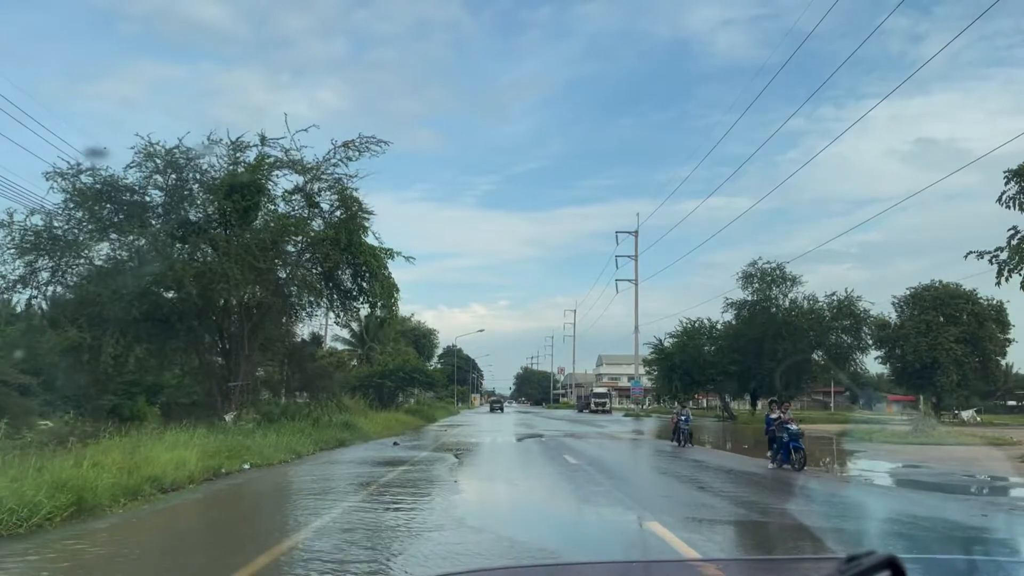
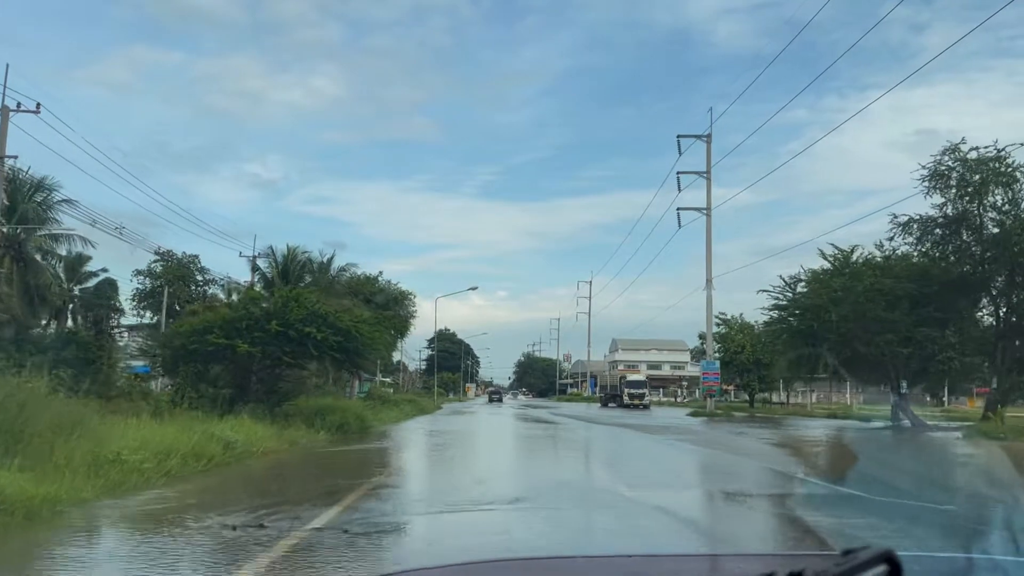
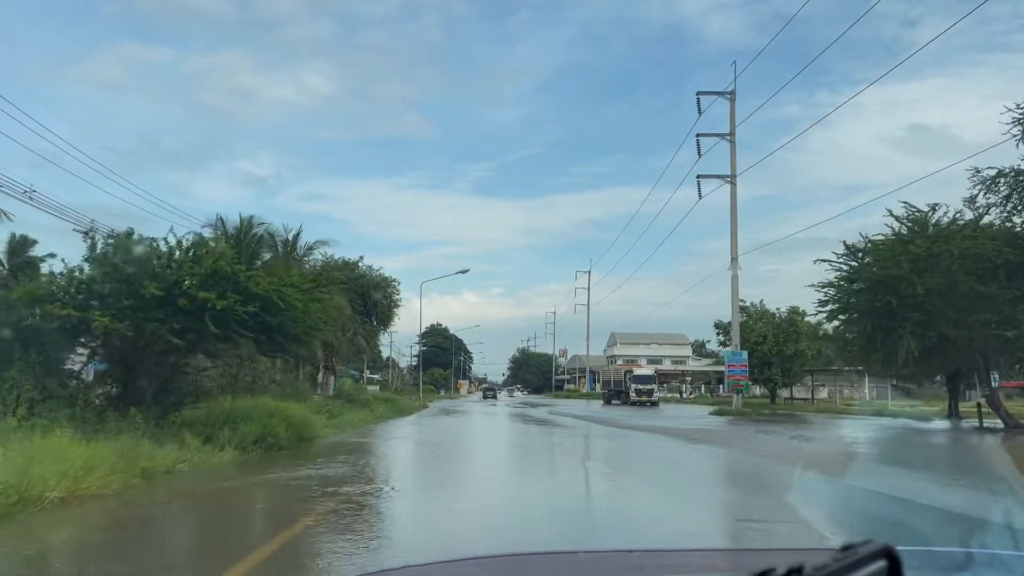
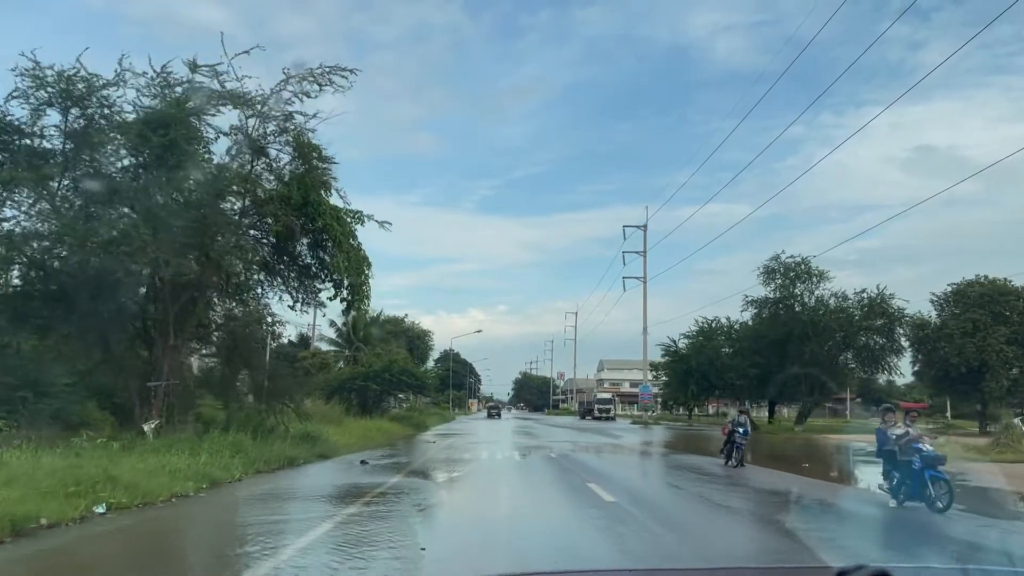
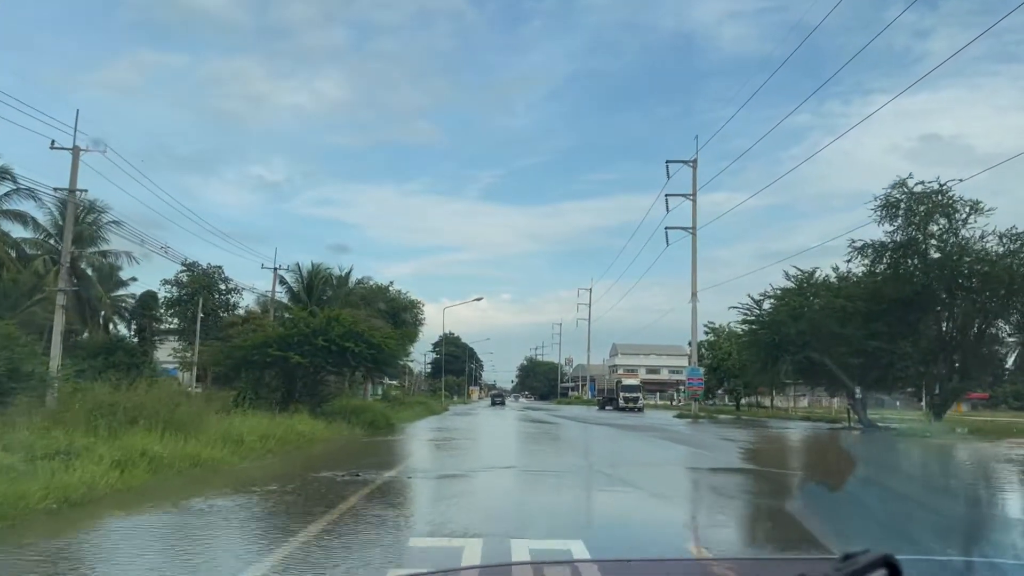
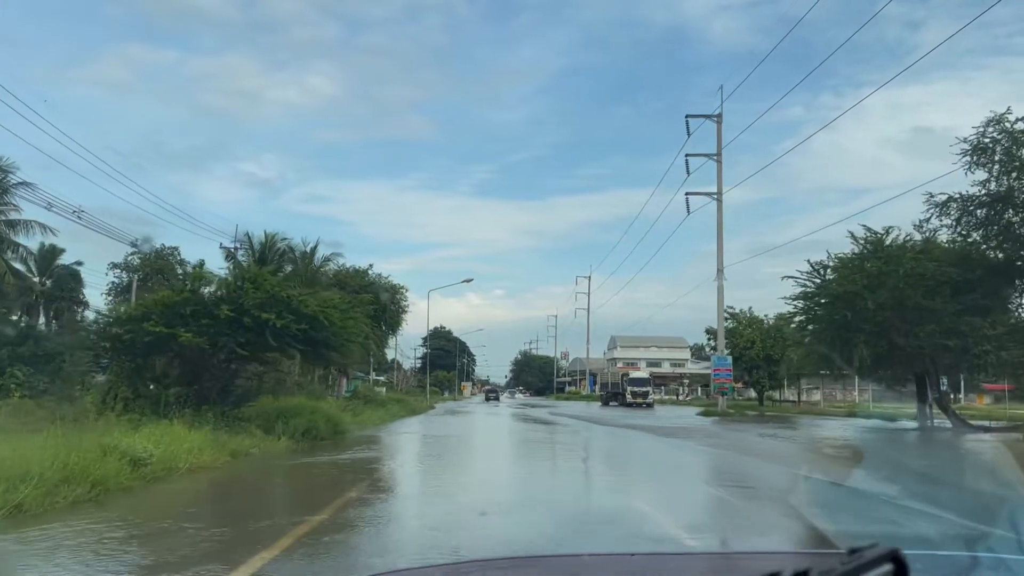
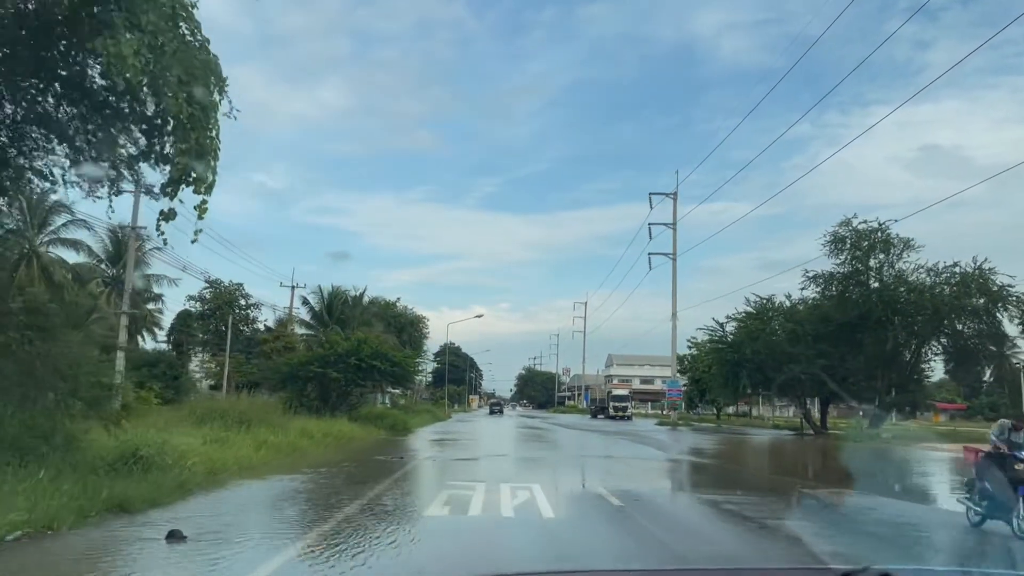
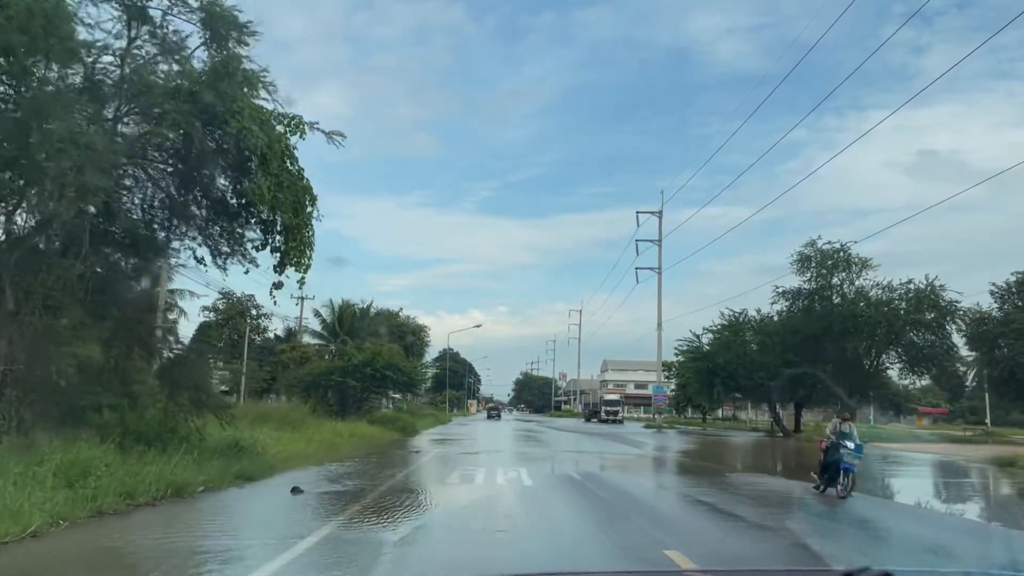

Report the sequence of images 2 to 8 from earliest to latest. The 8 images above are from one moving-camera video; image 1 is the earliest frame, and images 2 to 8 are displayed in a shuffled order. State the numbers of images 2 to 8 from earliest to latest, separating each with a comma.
4, 8, 7, 5, 2, 6, 3
